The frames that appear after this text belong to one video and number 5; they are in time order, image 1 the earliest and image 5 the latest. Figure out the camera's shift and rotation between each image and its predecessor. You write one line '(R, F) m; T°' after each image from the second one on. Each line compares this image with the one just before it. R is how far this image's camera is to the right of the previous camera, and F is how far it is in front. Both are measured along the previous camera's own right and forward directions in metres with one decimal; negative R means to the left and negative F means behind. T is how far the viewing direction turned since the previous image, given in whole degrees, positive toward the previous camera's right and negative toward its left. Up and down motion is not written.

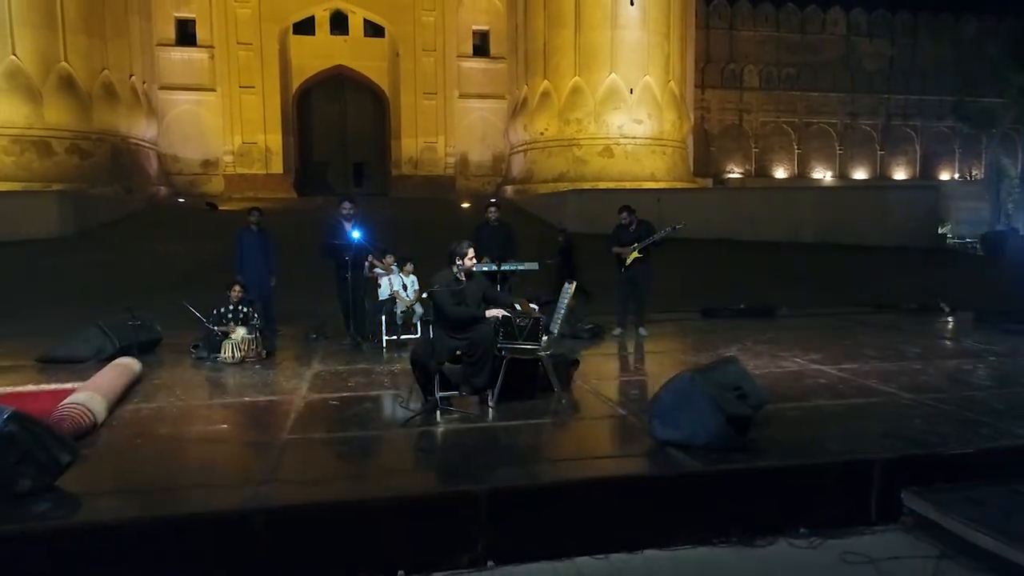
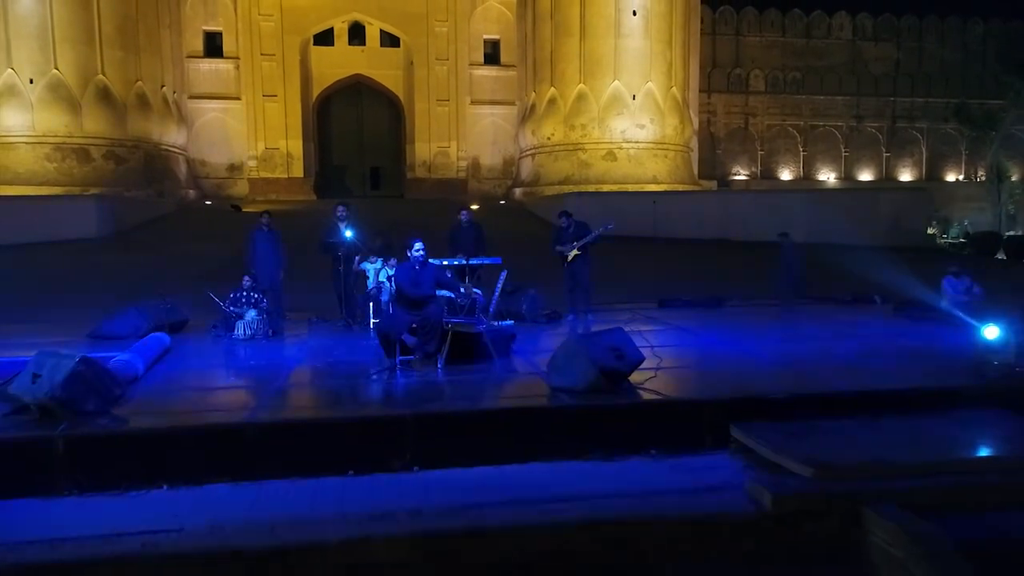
(+0.6, -1.1) m; -2°
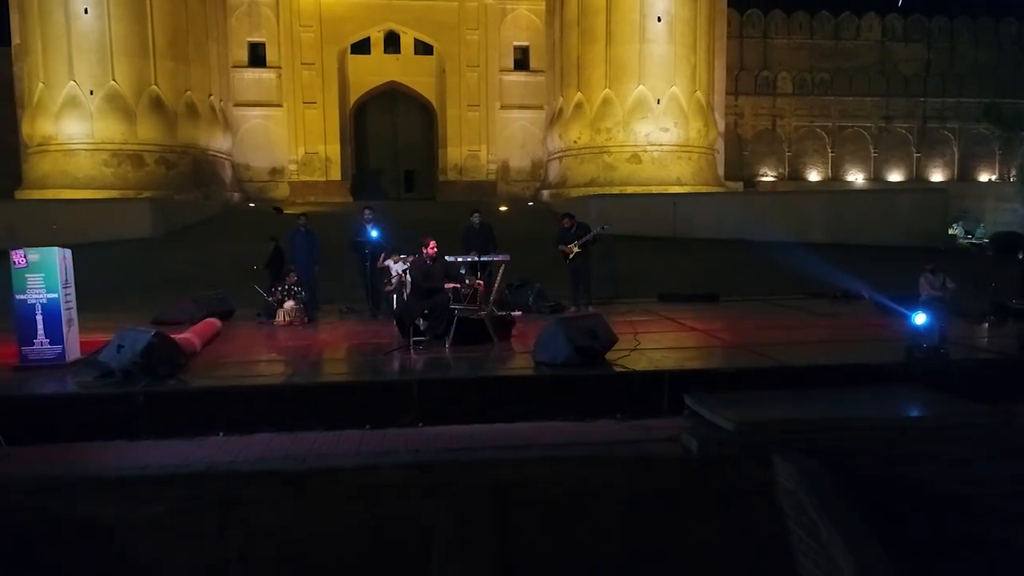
(+0.3, -0.9) m; -3°
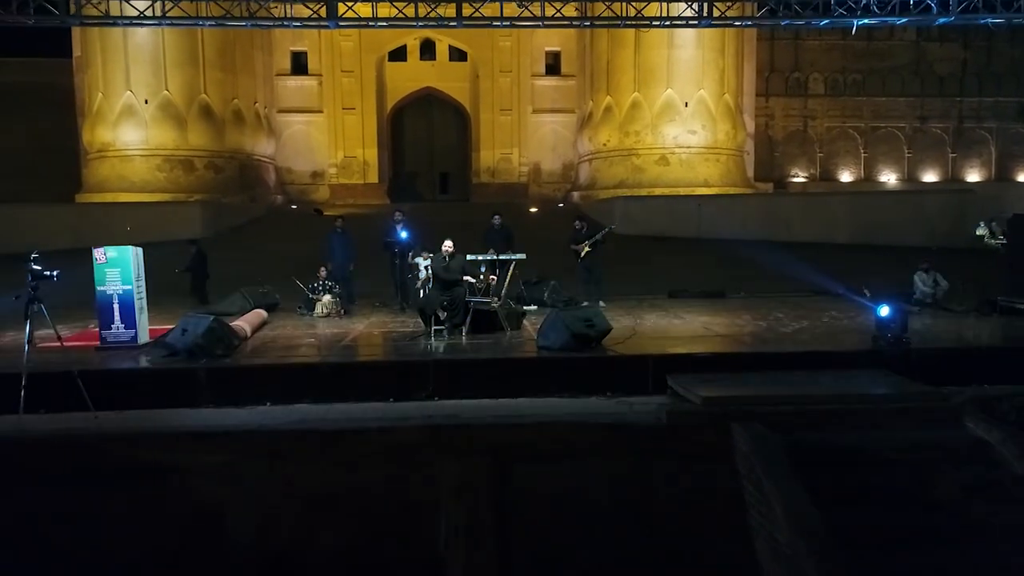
(+0.3, -0.8) m; -3°
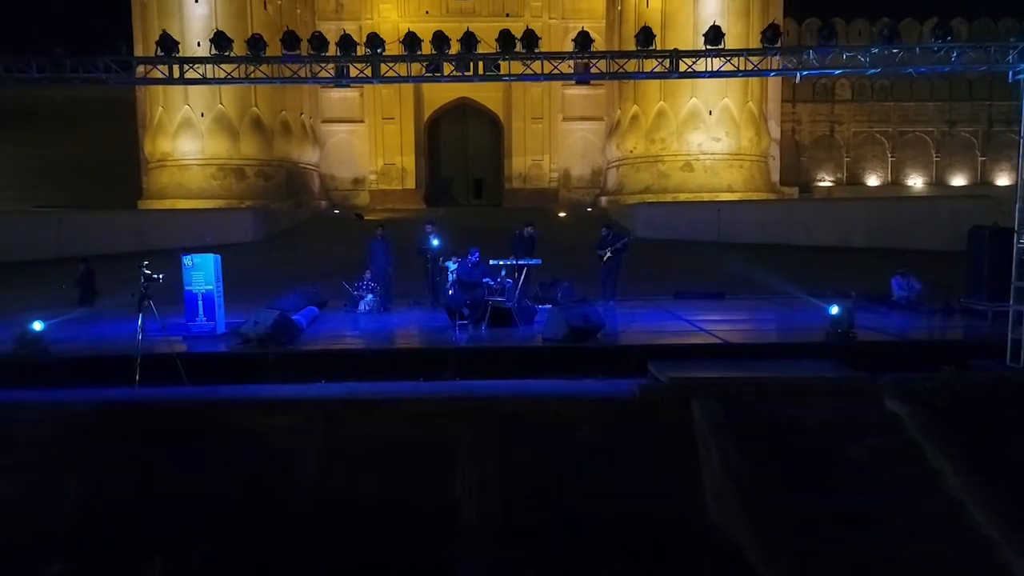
(+0.3, -1.3) m; -3°
